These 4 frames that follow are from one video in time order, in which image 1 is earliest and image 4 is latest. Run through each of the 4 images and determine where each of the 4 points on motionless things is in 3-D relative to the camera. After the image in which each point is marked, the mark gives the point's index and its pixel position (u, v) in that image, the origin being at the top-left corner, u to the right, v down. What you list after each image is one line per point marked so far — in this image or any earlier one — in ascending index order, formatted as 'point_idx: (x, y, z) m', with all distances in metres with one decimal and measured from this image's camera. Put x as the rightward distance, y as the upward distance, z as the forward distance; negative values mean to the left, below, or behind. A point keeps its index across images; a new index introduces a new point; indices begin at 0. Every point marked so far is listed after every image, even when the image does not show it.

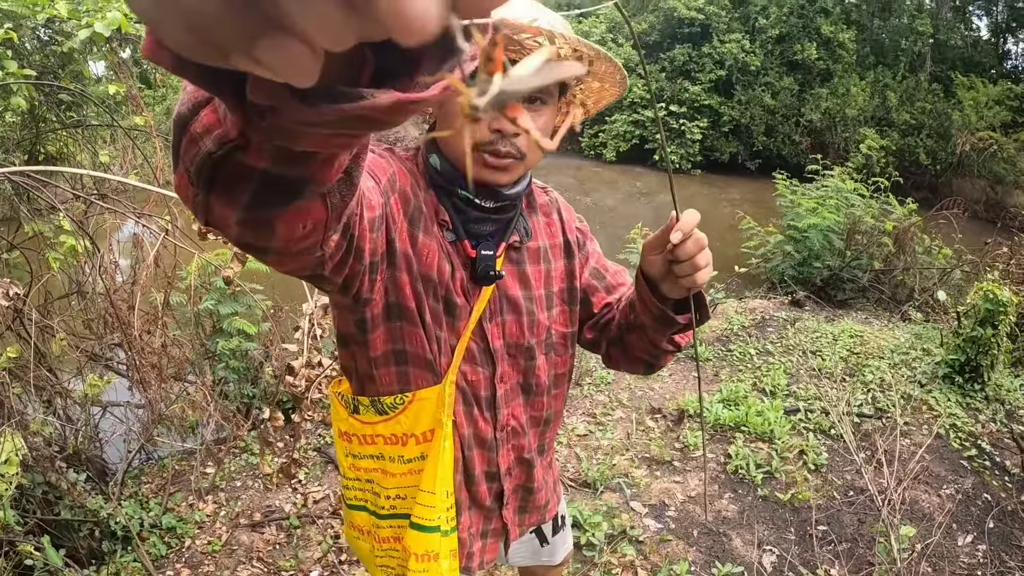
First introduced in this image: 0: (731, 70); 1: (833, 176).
0: (+3.4, +3.4, +15.3) m
1: (+2.6, +0.9, +7.9) m
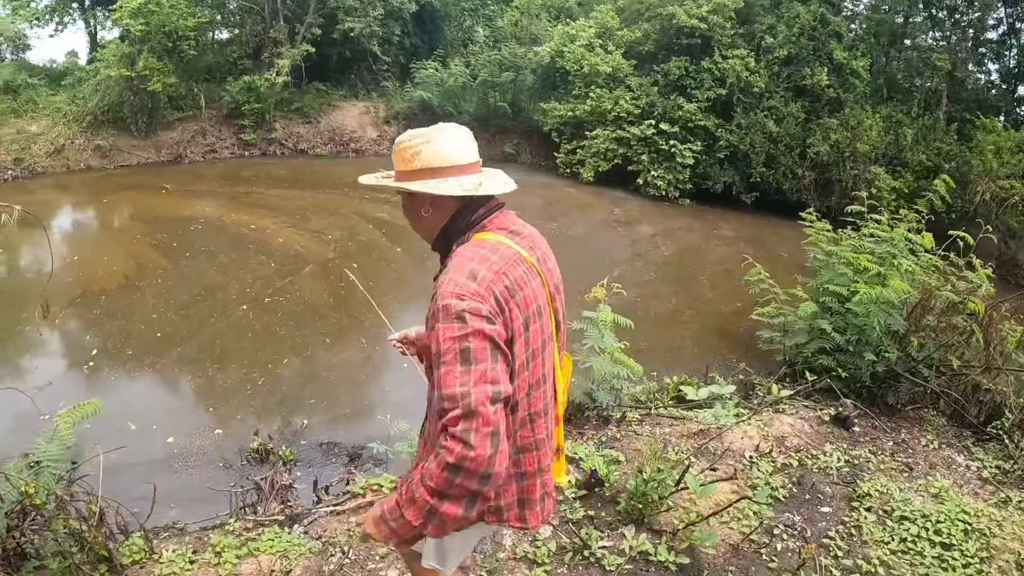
0: (+3.0, +2.7, +13.1) m
1: (+2.2, +0.4, +5.6) m
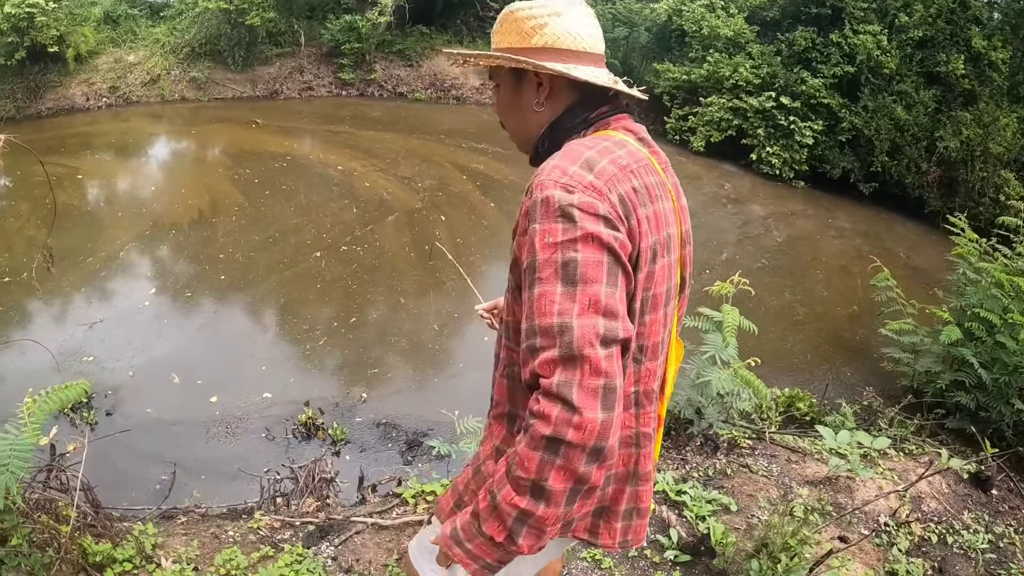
0: (+4.4, +2.8, +12.0) m
1: (+2.7, +0.3, +4.8) m
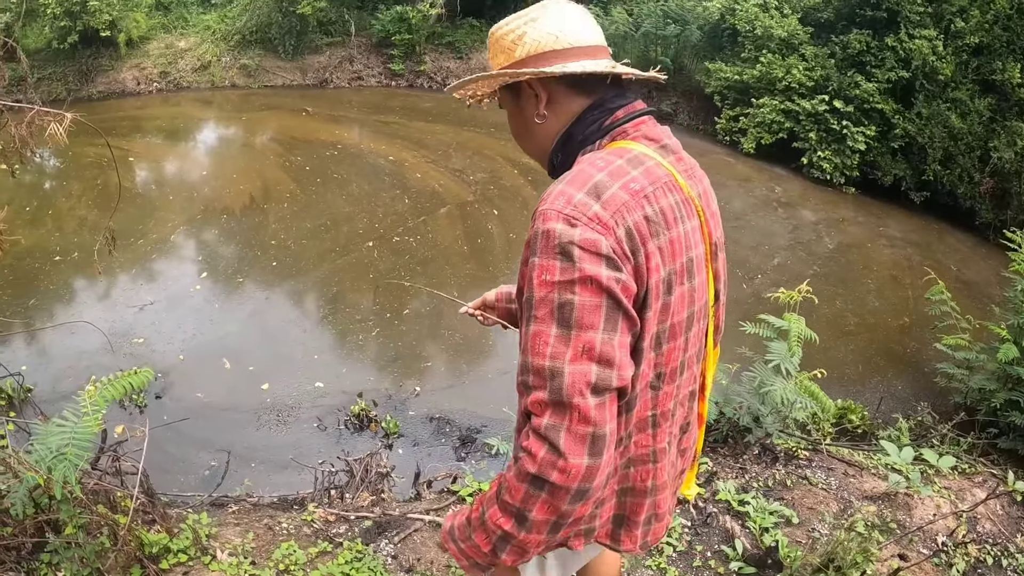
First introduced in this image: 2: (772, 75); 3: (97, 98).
0: (+5.0, +2.6, +11.8) m
1: (+3.0, +0.2, +4.6) m
2: (+3.4, +2.7, +12.4) m
3: (-5.5, +2.5, +12.8) m
